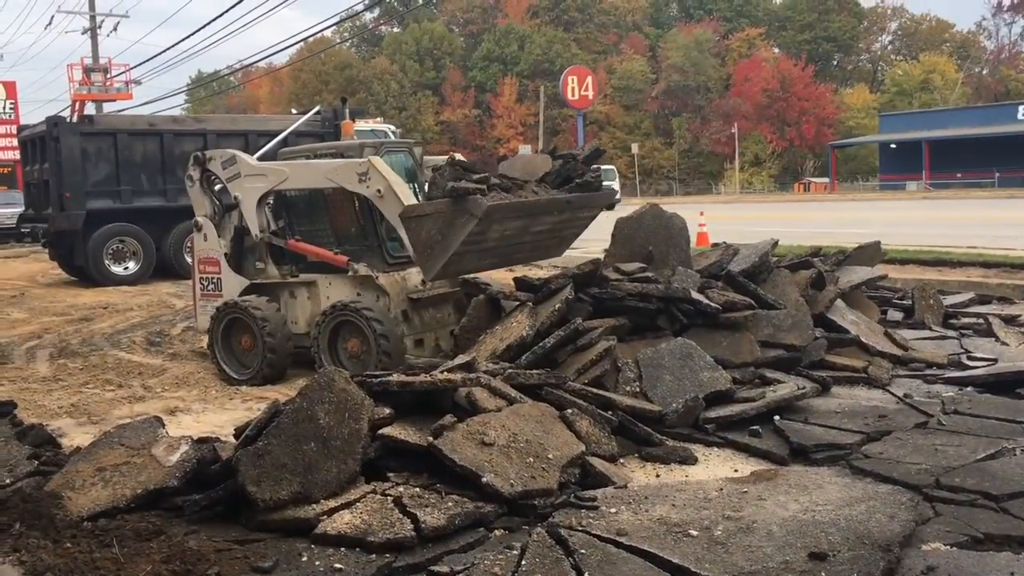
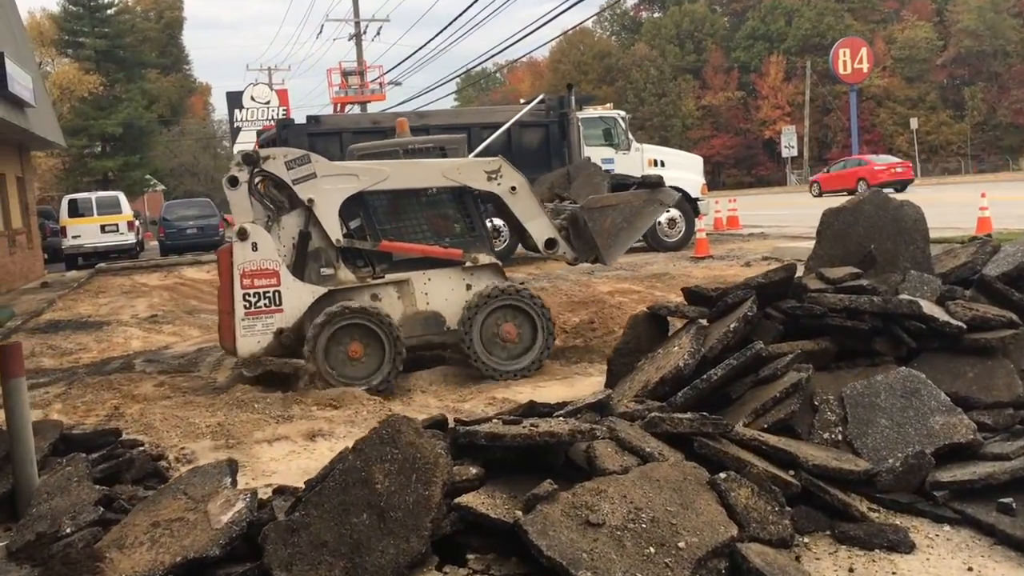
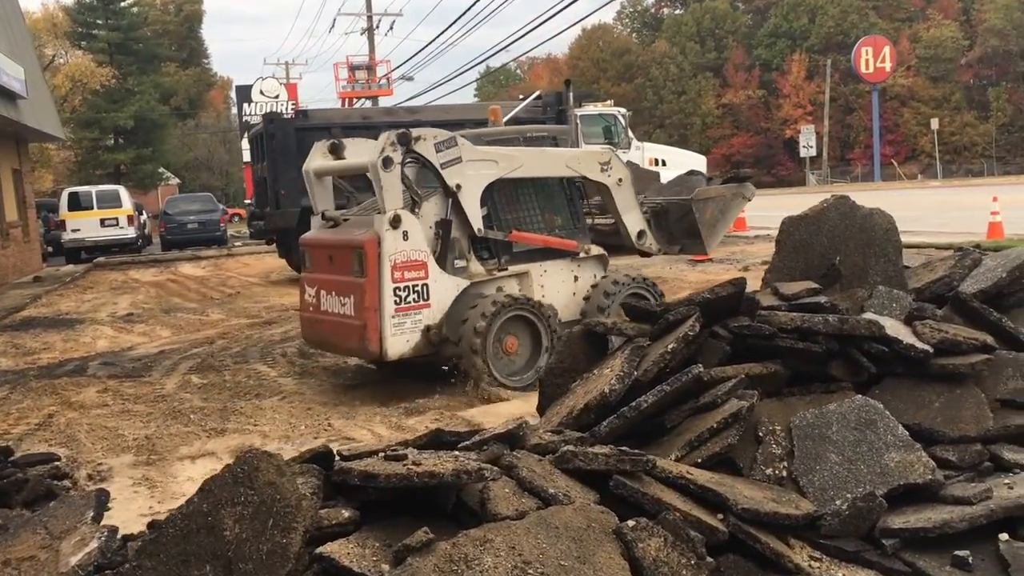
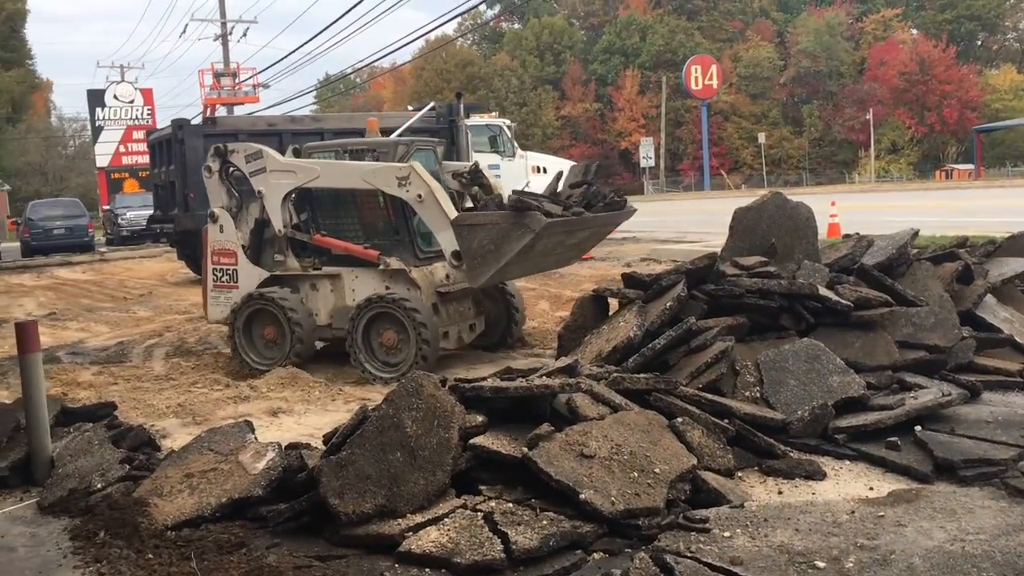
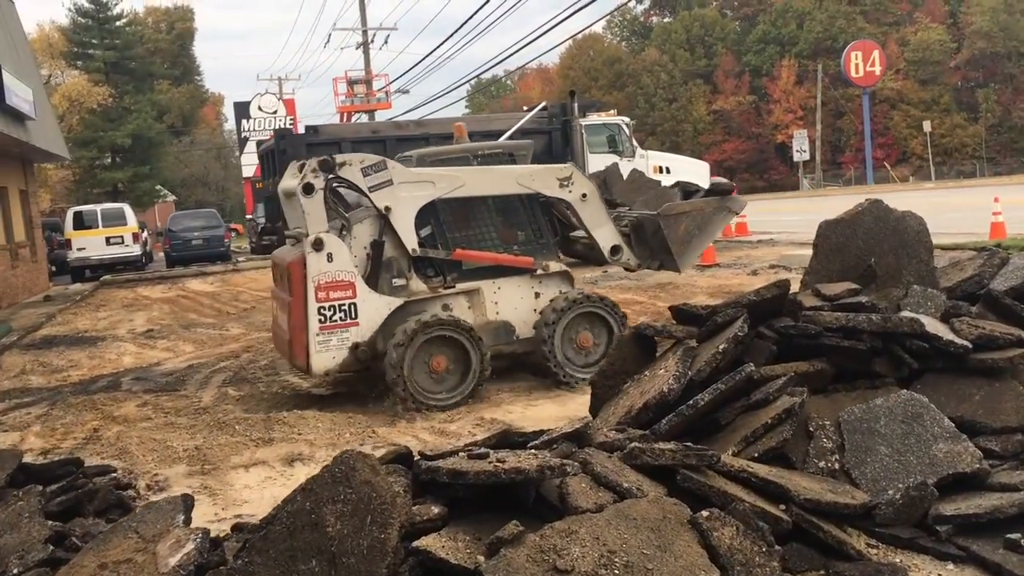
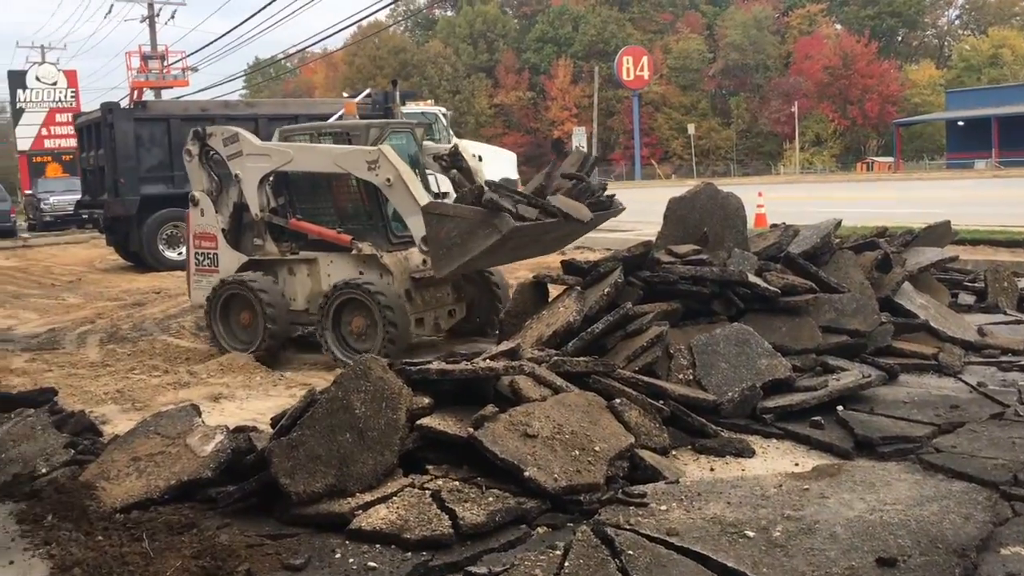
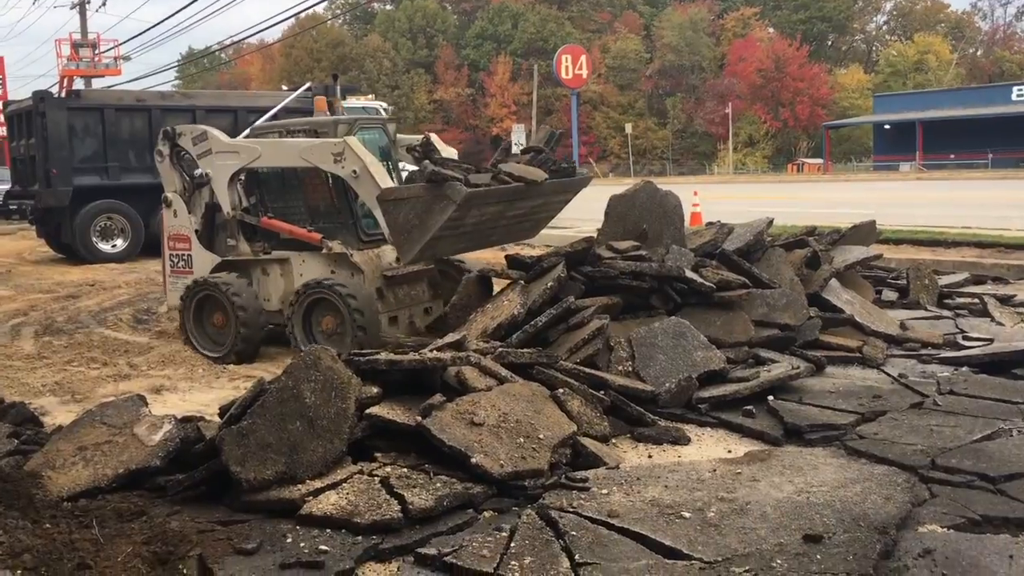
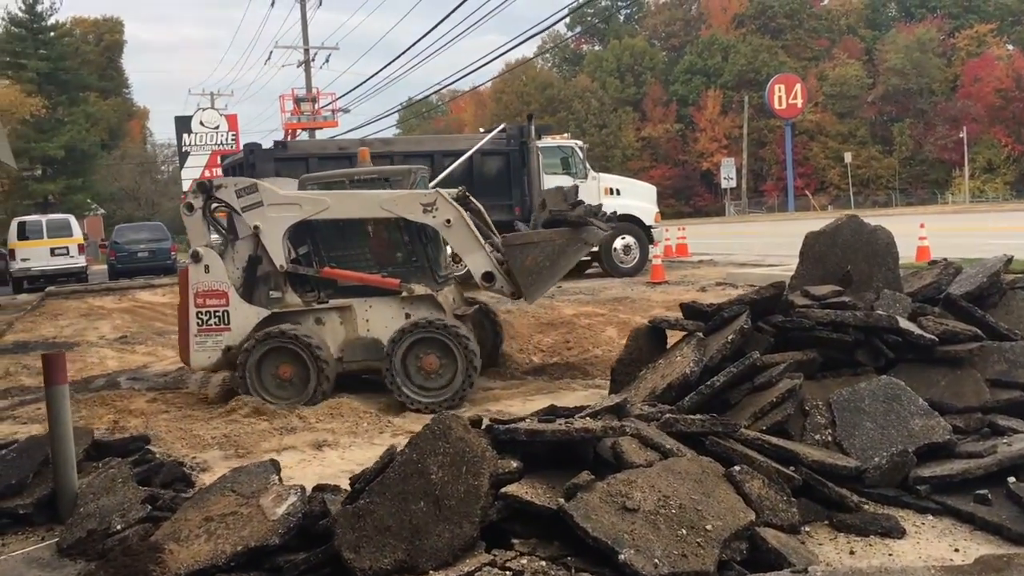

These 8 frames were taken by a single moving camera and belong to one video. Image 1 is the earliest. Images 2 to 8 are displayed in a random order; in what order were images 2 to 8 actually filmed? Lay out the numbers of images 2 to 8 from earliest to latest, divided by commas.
7, 6, 4, 8, 2, 5, 3
